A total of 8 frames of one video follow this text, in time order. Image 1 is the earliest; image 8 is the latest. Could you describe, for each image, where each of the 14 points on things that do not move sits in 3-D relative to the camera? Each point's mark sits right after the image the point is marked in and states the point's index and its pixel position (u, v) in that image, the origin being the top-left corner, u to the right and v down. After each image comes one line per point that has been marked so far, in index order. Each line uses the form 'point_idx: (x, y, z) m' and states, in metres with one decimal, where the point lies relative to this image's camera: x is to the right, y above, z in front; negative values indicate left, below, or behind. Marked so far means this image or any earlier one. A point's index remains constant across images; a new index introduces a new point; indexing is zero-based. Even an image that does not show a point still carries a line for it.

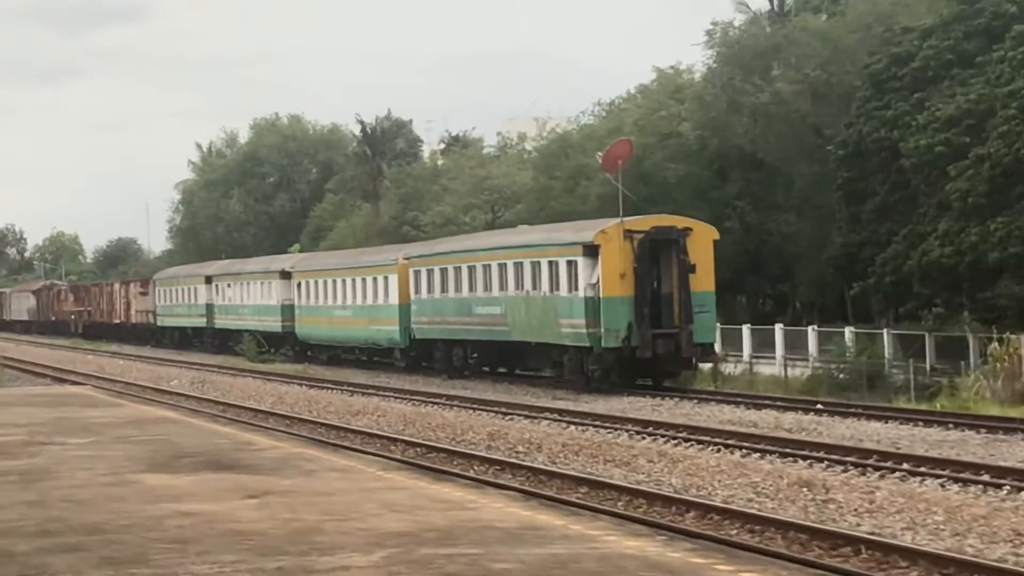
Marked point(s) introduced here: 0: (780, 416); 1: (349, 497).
0: (+2.2, -1.1, +19.2) m
1: (-0.8, -1.0, +11.2) m
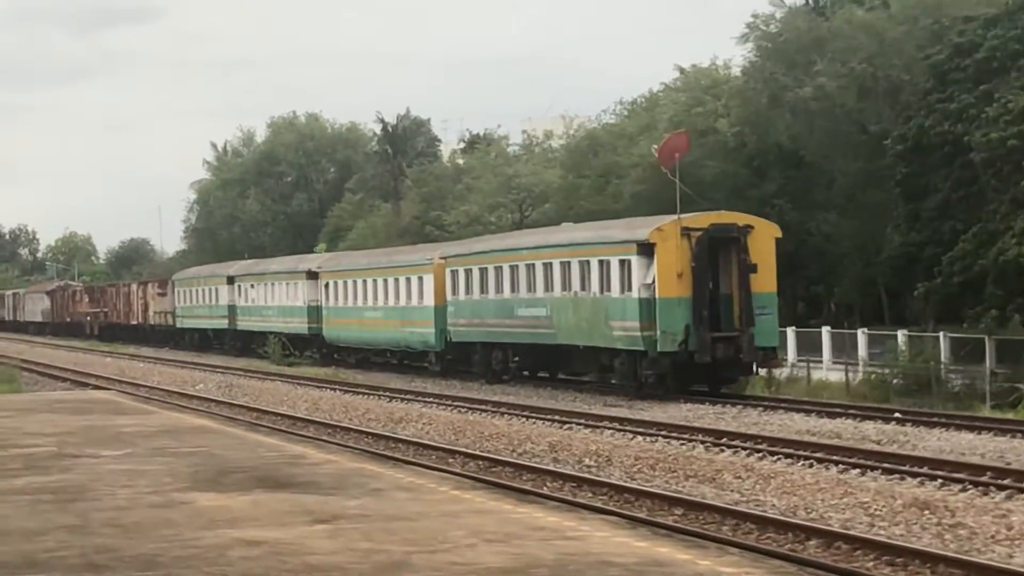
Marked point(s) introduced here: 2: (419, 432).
0: (+2.7, -1.1, +17.9) m
1: (-0.4, -1.0, +9.9) m
2: (-0.8, -1.2, +19.3) m
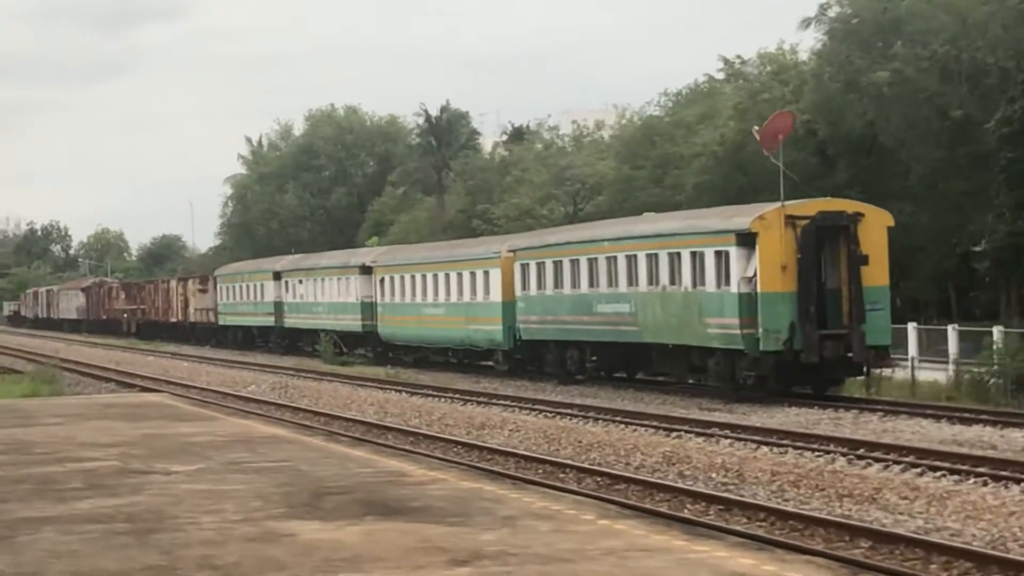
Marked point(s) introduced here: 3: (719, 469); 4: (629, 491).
0: (+3.4, -1.0, +16.1) m
1: (+0.3, -1.0, +8.2) m
2: (0.0, -1.2, +17.6) m
3: (+1.3, -1.1, +14.3) m
4: (+0.7, -1.1, +13.0) m
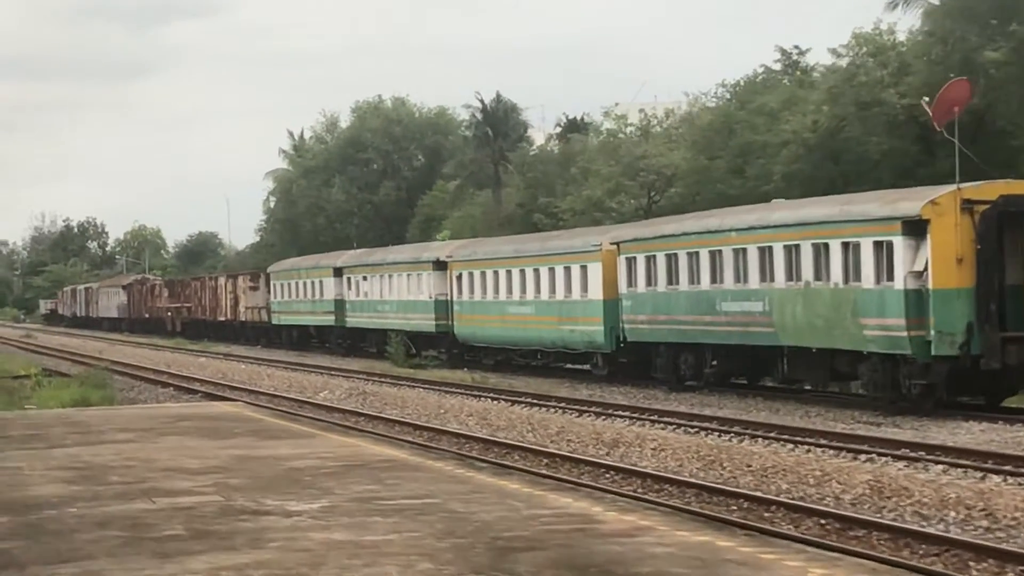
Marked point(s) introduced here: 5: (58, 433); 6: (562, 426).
0: (+4.4, -1.0, +13.4) m
1: (+1.2, -1.0, +5.5) m
2: (+1.0, -1.1, +14.9) m
3: (+2.2, -1.1, +11.6) m
4: (+1.6, -1.1, +10.3) m
5: (-3.5, -1.1, +17.9) m
6: (+0.4, -1.2, +19.2) m
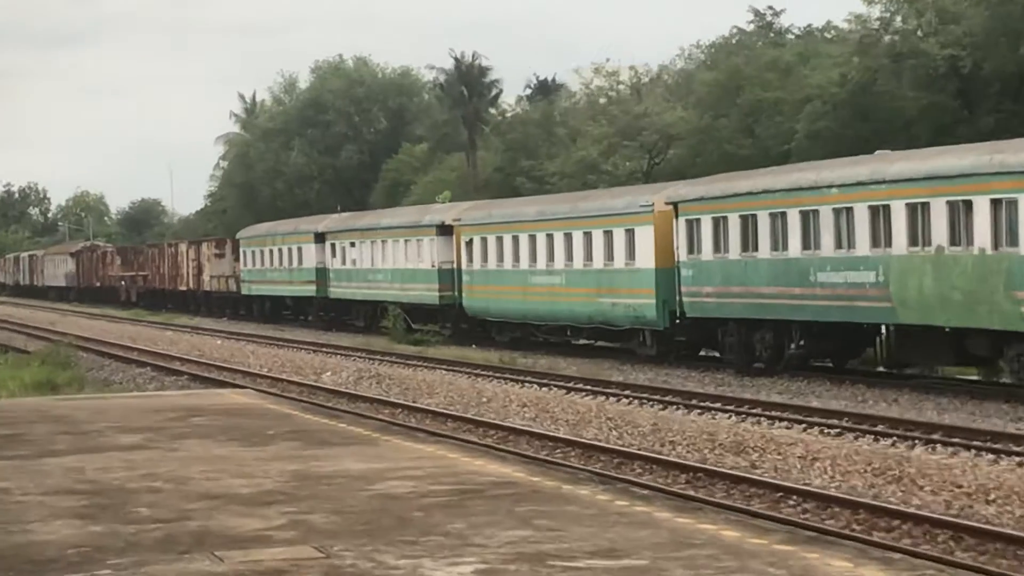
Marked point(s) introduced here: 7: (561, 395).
0: (+5.1, -0.8, +10.1) m
1: (+2.1, -0.9, +2.1) m
2: (+1.6, -1.0, +11.5) m
3: (+3.0, -1.0, +8.2) m
4: (+2.4, -1.0, +6.9) m
5: (-2.9, -0.9, +14.4) m
6: (+1.0, -0.9, +15.8) m
7: (+0.4, -0.9, +19.1) m
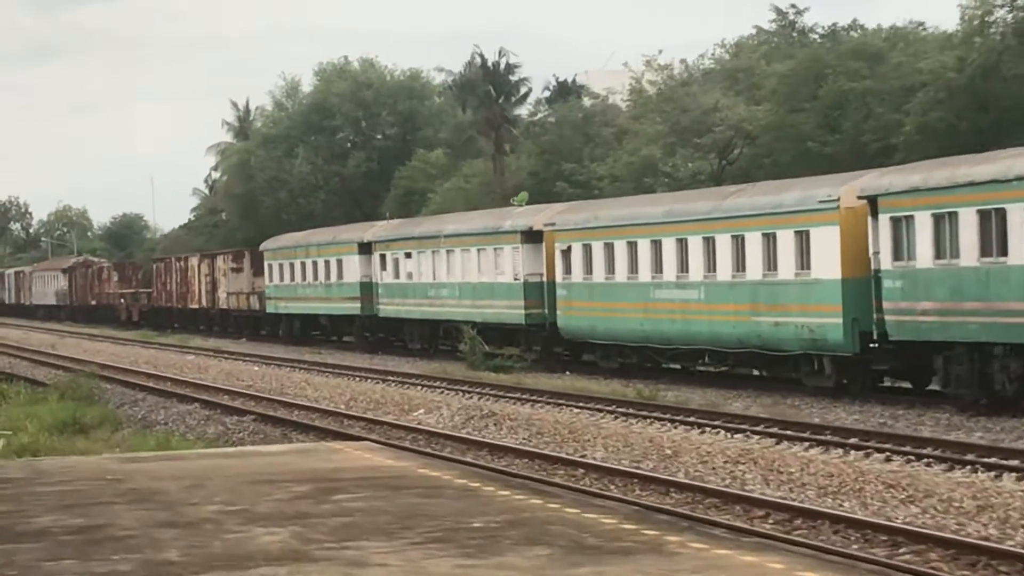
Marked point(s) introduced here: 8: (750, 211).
0: (+6.5, -0.9, +5.7) m
1: (+3.5, -0.9, -2.3) m
2: (+3.0, -1.0, +7.0) m
3: (+4.3, -1.0, +3.8) m
4: (+3.8, -1.0, +2.5) m
5: (-1.6, -1.0, +9.9) m
6: (+2.2, -1.0, +11.3) m
7: (+1.6, -1.0, +14.6) m
8: (+2.0, +0.7, +19.8) m
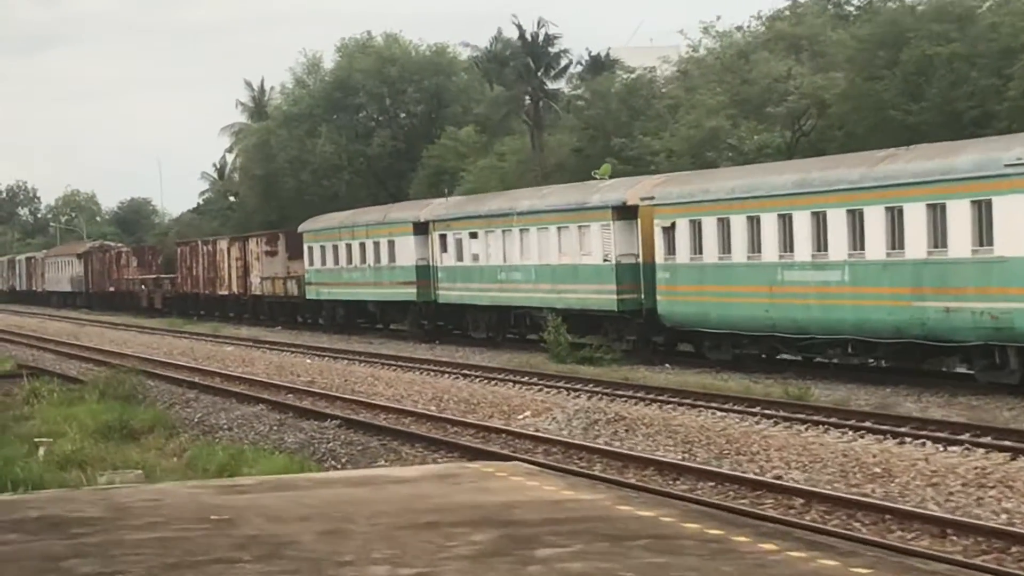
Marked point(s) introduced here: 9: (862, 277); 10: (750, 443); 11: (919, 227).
0: (+7.4, -0.8, +2.9) m
1: (+4.4, -0.9, -5.1) m
2: (+3.9, -1.0, +4.3) m
3: (+5.2, -0.9, +1.0) m
4: (+4.6, -1.0, -0.2) m
5: (-0.7, -0.9, +7.2) m
6: (+3.1, -0.9, +8.6) m
7: (+2.5, -0.9, +11.9) m
8: (+2.9, +0.8, +17.0) m
9: (+2.7, +0.1, +17.8) m
10: (+1.4, -0.9, +13.9) m
11: (+3.0, +0.4, +16.8) m
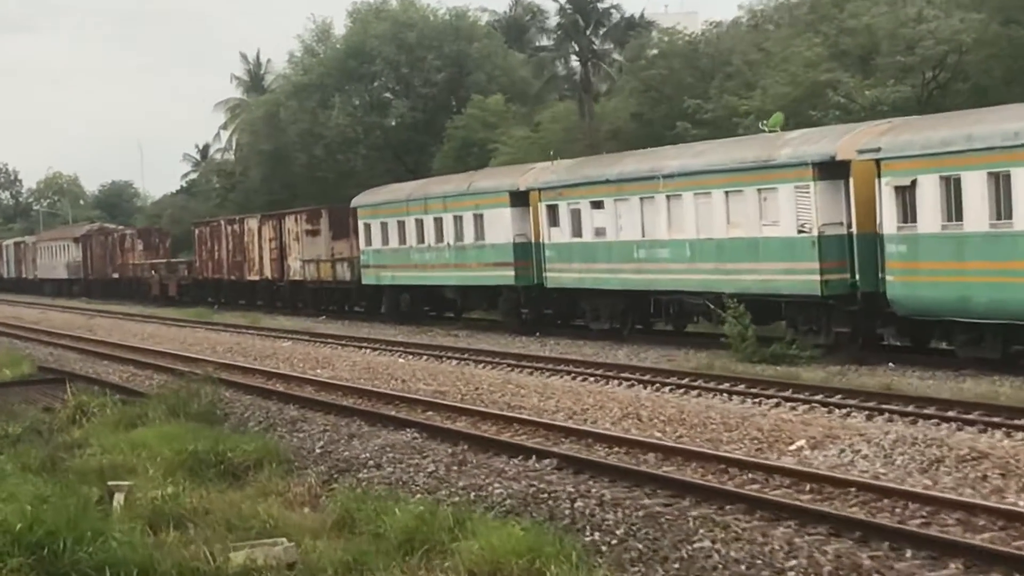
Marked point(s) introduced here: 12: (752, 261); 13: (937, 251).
0: (+9.0, -0.7, -2.0) m
1: (+6.1, -0.9, -10.0) m
2: (+5.5, -0.9, -0.6) m
3: (+6.9, -0.9, -3.9) m
4: (+6.3, -1.0, -5.2) m
5: (+0.8, -0.9, +2.2) m
6: (+4.7, -0.8, +3.7) m
7: (+4.1, -0.8, +6.9) m
8: (+4.4, +0.9, +12.1) m
9: (+4.1, +0.2, +12.8) m
10: (+2.9, -0.8, +8.9) m
11: (+4.5, +0.6, +11.9) m
12: (+2.0, +0.2, +19.2) m
13: (+3.0, +0.3, +16.4) m
